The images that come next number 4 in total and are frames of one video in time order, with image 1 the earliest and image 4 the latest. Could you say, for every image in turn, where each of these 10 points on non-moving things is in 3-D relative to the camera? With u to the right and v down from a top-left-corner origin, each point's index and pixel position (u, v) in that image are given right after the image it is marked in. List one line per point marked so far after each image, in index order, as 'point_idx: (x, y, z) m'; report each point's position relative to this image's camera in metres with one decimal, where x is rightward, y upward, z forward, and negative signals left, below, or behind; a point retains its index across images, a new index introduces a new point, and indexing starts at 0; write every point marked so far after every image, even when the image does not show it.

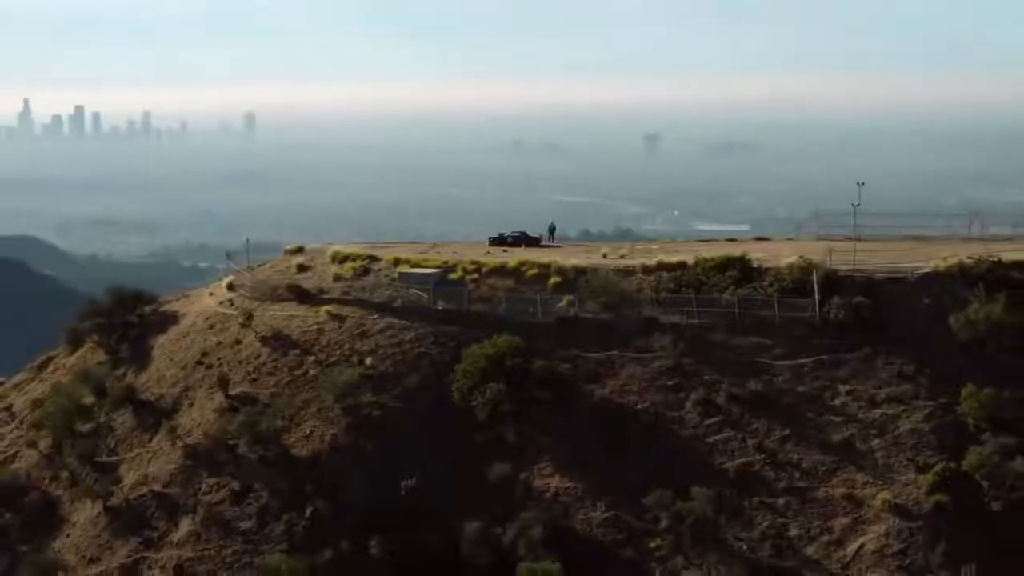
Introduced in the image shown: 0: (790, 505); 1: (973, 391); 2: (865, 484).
0: (+4.9, -3.9, +18.9) m
1: (+8.4, -1.9, +19.5) m
2: (+6.2, -3.5, +18.8) m
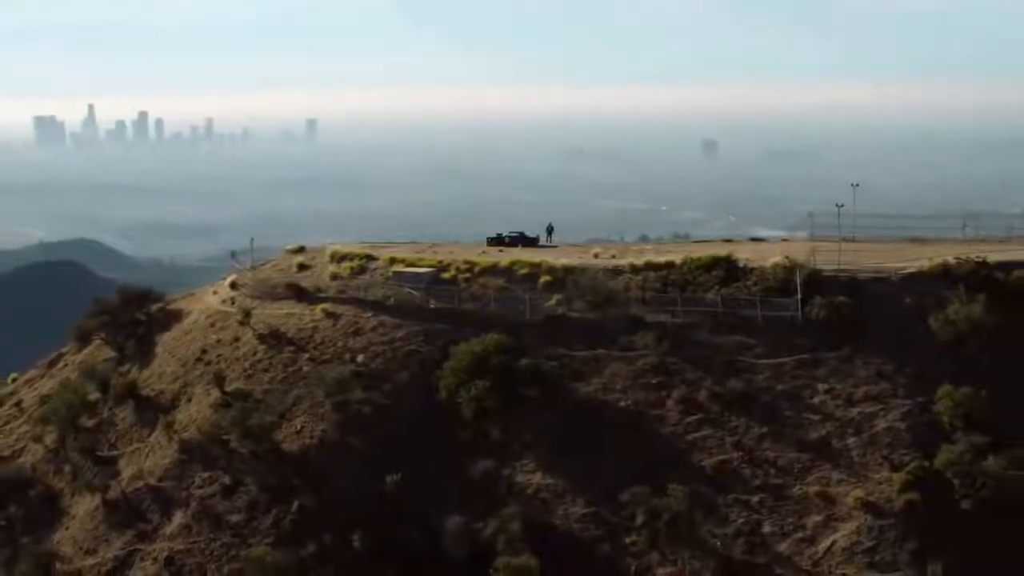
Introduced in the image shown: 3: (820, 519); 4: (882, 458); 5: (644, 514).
0: (+4.5, -3.8, +19.0) m
1: (+8.1, -1.9, +19.6) m
2: (+5.8, -3.5, +18.9) m
3: (+5.3, -4.0, +18.4) m
4: (+6.6, -3.1, +19.1) m
5: (+2.4, -4.1, +19.4) m
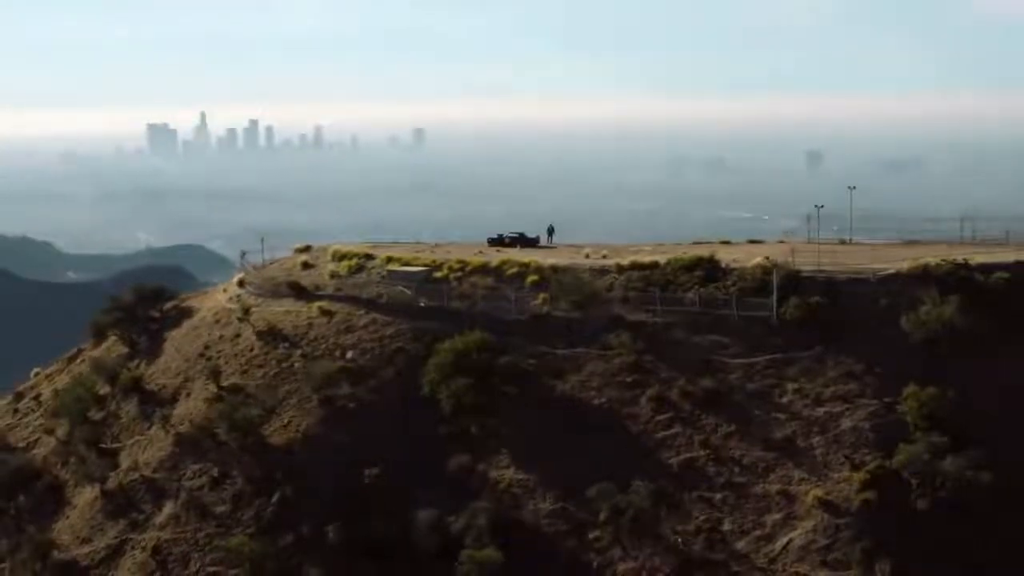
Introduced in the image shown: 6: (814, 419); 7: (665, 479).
0: (+3.9, -3.8, +19.1) m
1: (+7.4, -1.9, +19.5) m
2: (+5.1, -3.4, +18.9) m
3: (+4.6, -4.0, +18.4) m
4: (+6.0, -3.0, +19.1) m
5: (+1.8, -4.1, +19.6) m
6: (+5.7, -2.5, +19.9) m
7: (+2.9, -3.6, +19.9) m
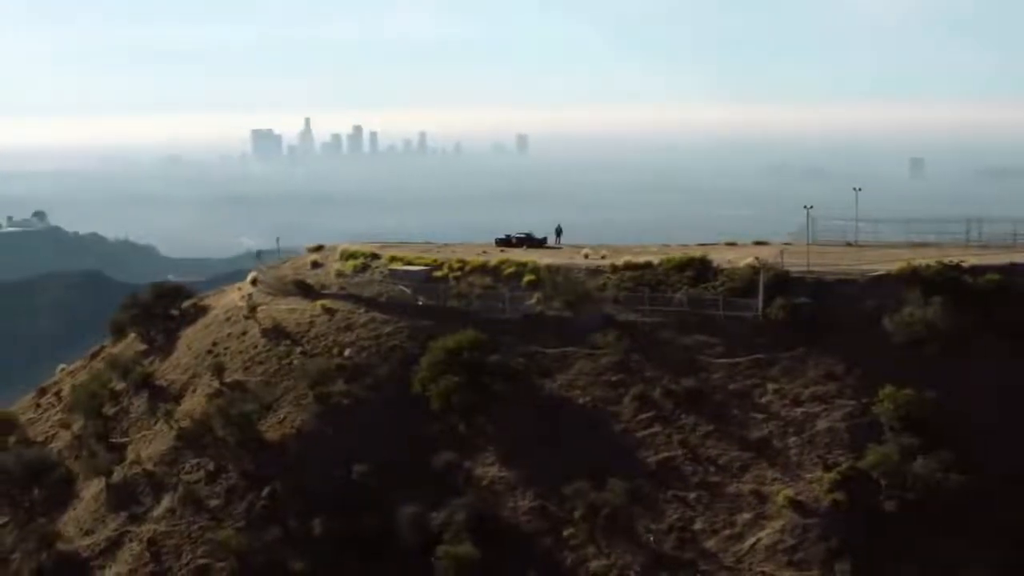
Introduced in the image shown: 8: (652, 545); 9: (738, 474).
0: (+3.4, -3.8, +19.1) m
1: (+7.0, -1.9, +19.4) m
2: (+4.7, -3.4, +18.8) m
3: (+4.1, -4.0, +18.4) m
4: (+5.5, -3.0, +19.0) m
5: (+1.3, -4.1, +19.7) m
6: (+5.3, -2.5, +19.8) m
7: (+2.4, -3.6, +20.0) m
8: (+2.5, -4.5, +18.6) m
9: (+4.1, -3.4, +19.2) m
